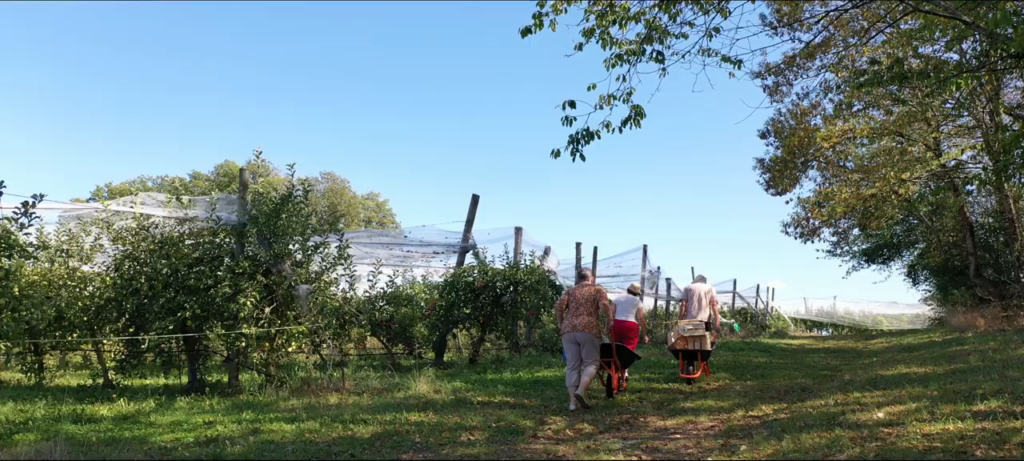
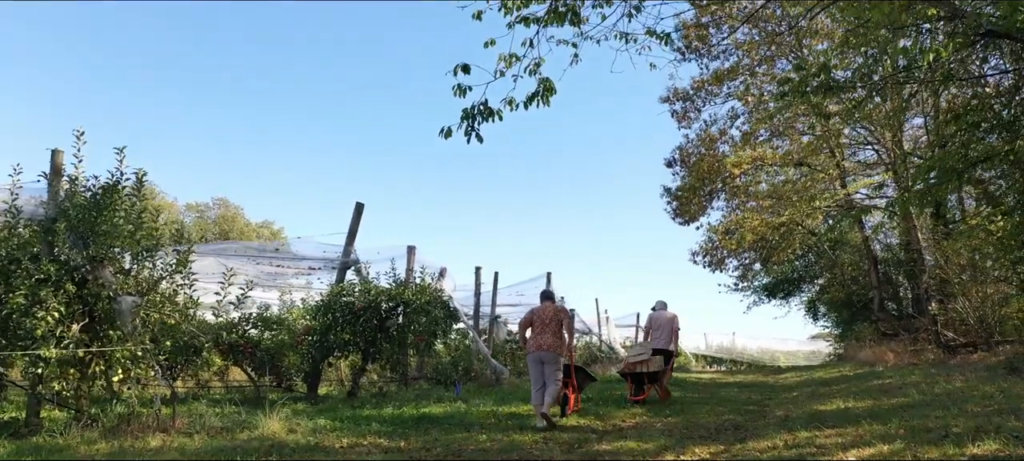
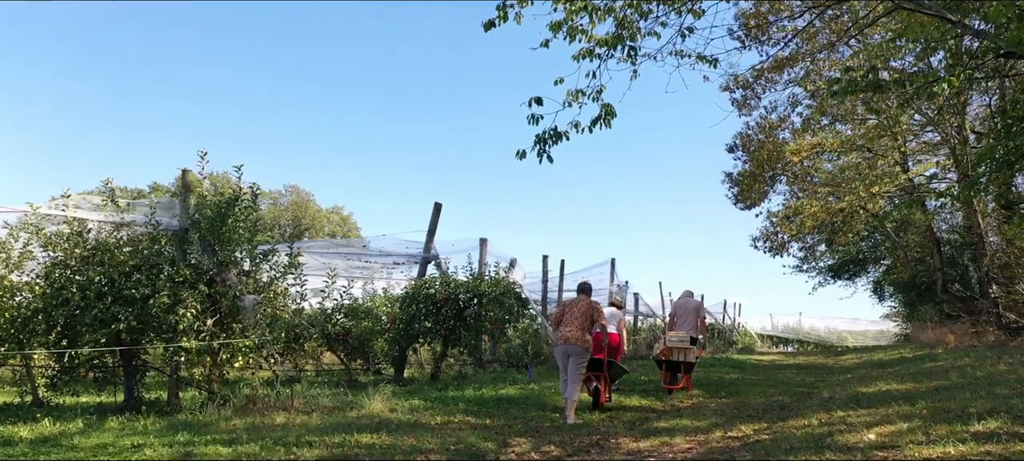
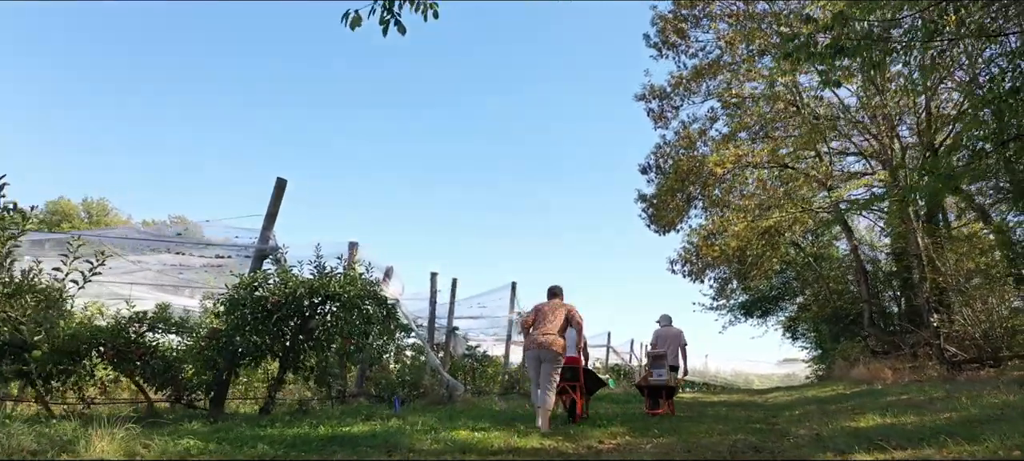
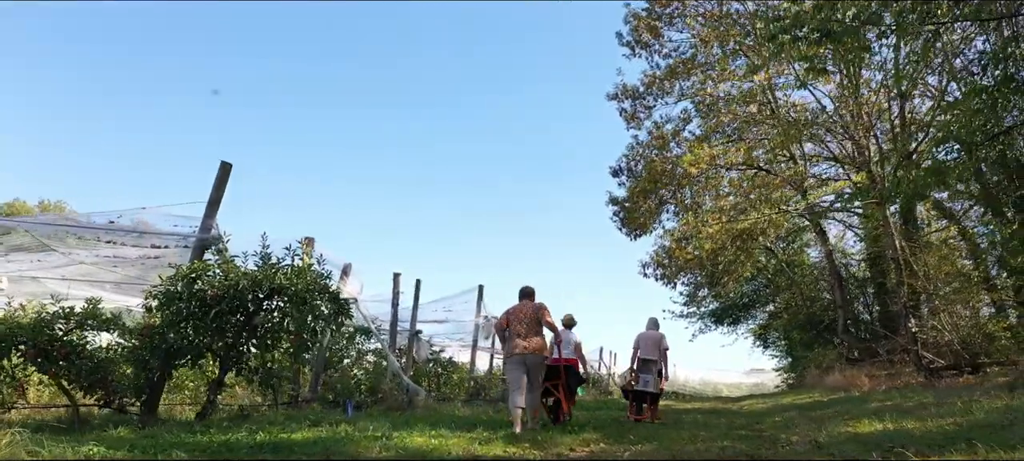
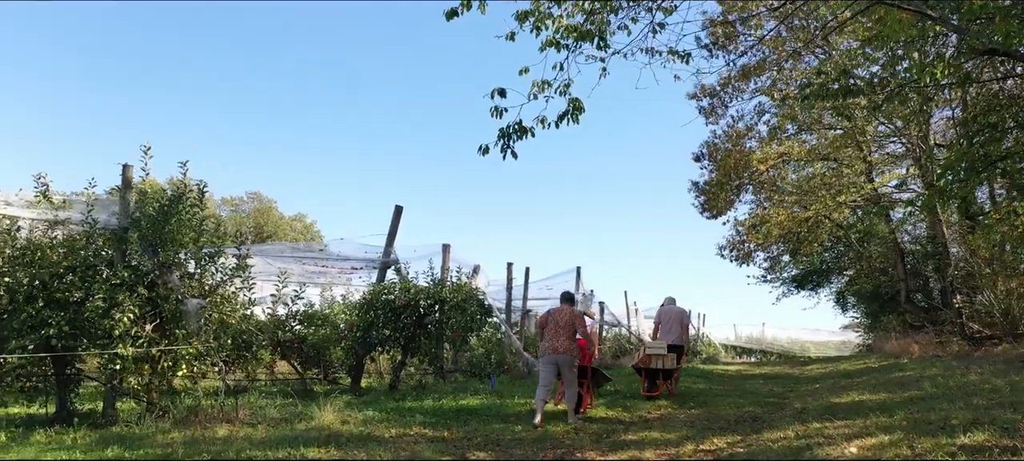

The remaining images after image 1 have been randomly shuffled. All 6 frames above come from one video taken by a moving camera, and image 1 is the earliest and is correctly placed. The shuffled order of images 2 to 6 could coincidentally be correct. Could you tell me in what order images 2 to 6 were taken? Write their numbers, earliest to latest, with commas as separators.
3, 6, 2, 4, 5
